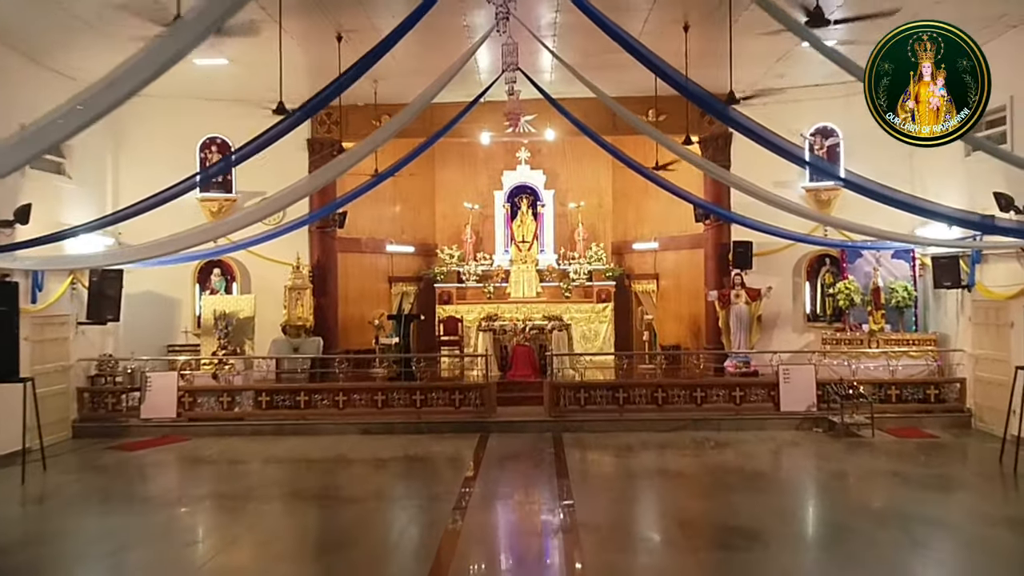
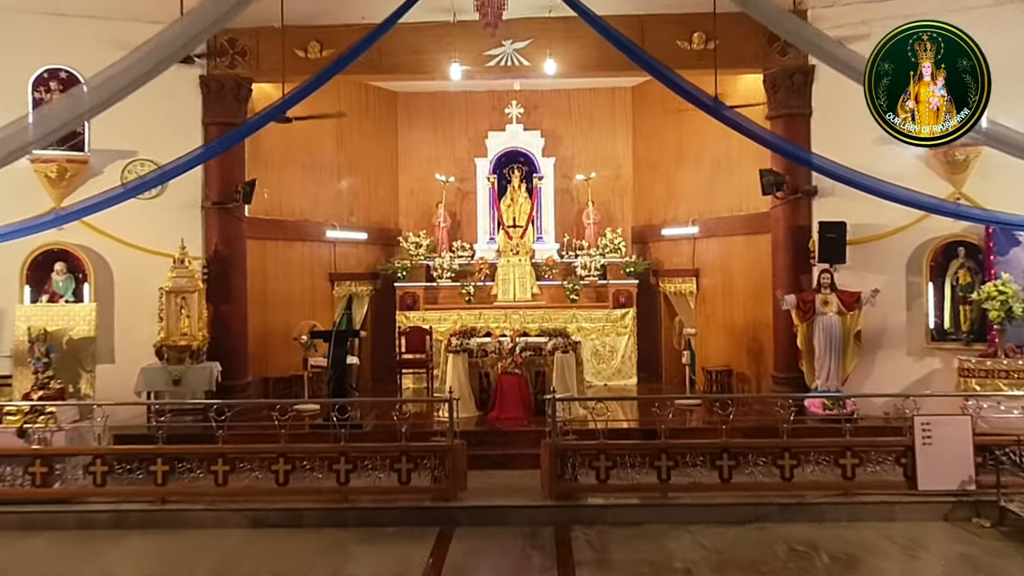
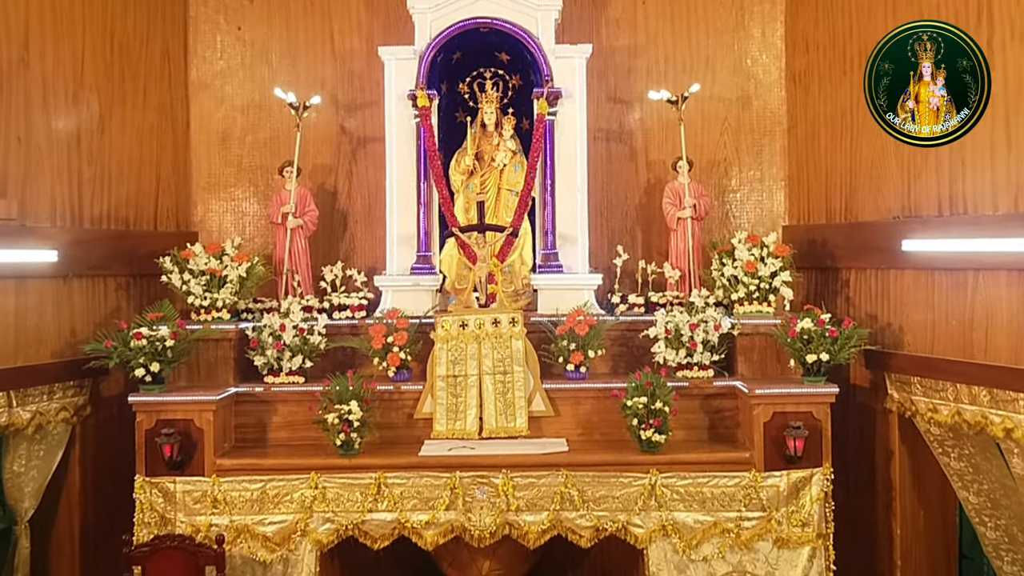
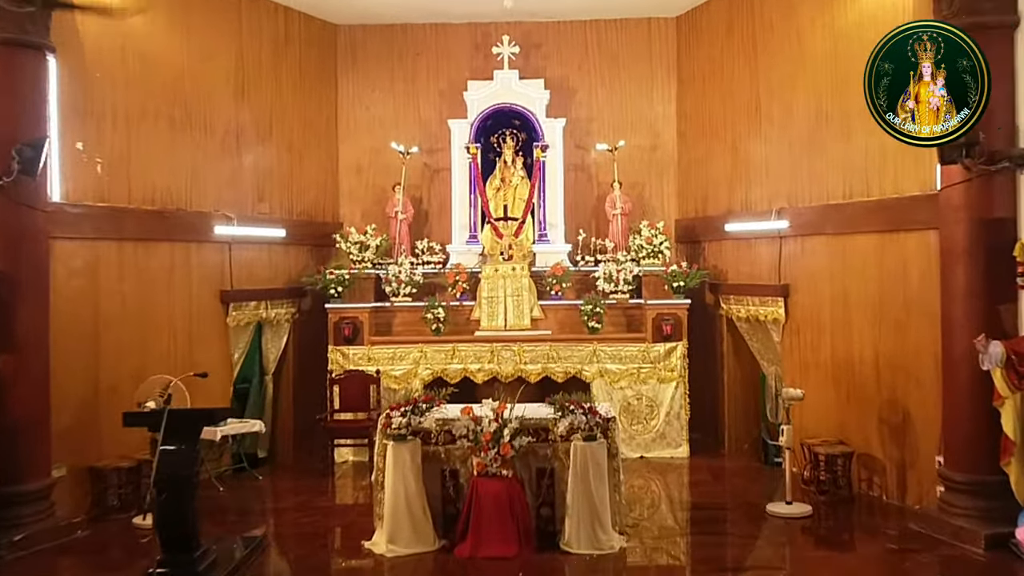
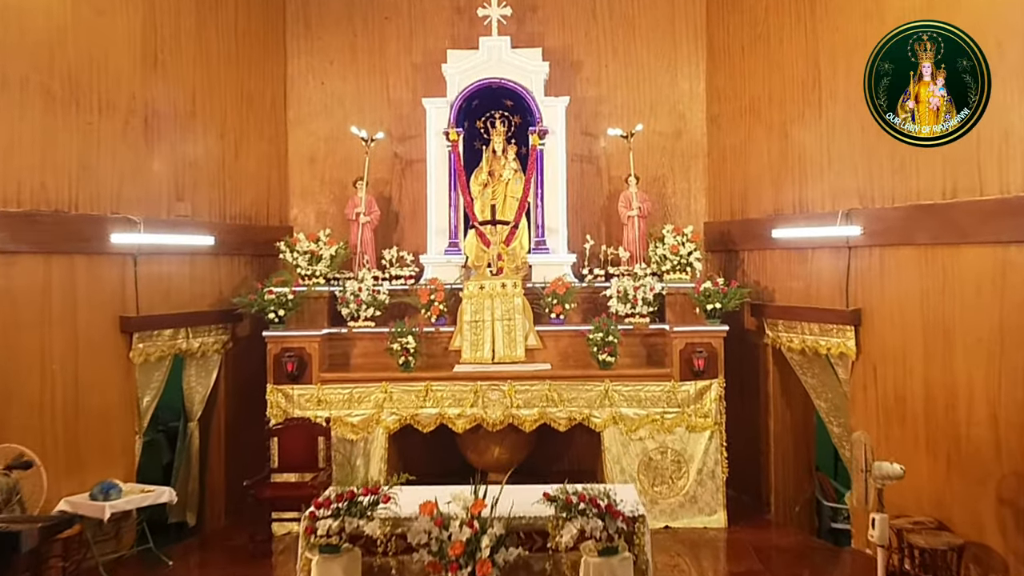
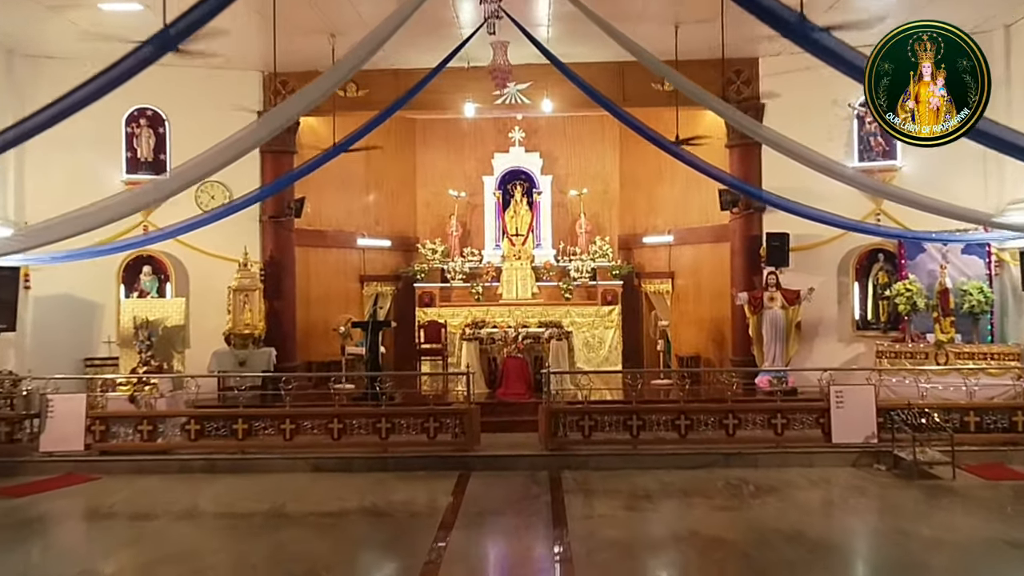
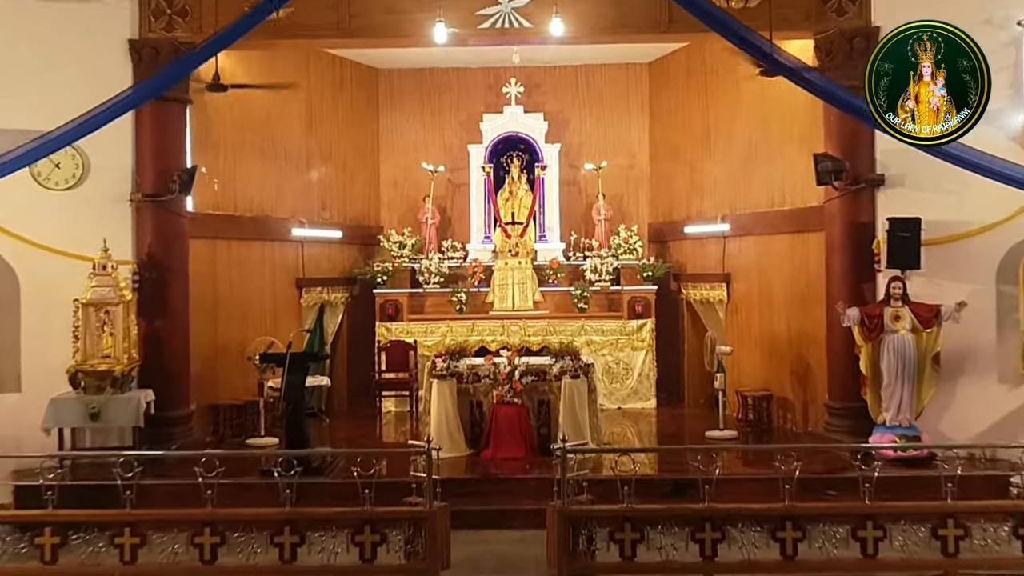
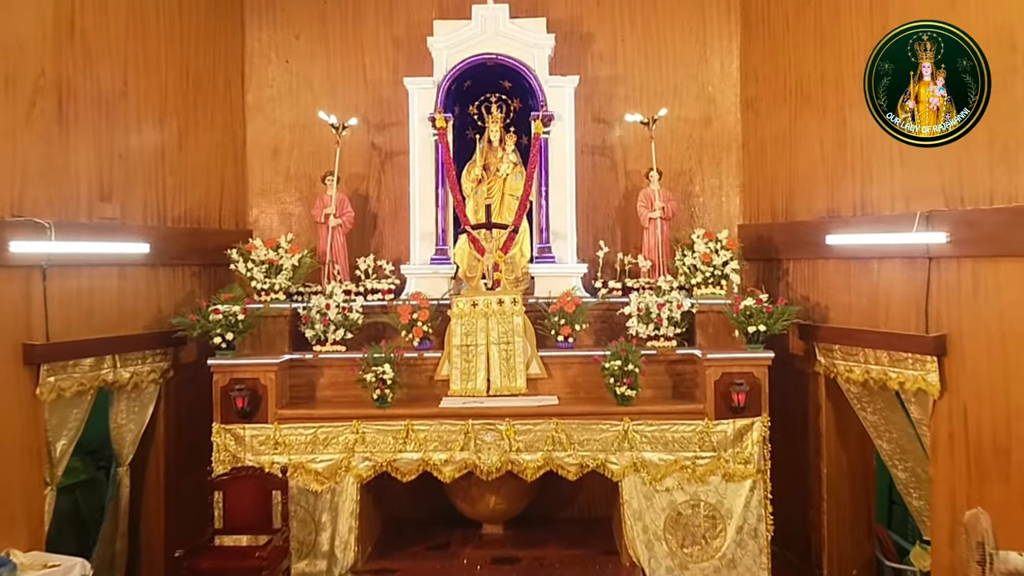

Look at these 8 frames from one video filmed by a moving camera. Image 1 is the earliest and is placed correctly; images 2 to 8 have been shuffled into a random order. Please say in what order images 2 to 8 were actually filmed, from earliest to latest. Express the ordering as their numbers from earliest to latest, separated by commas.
6, 2, 7, 4, 5, 8, 3
